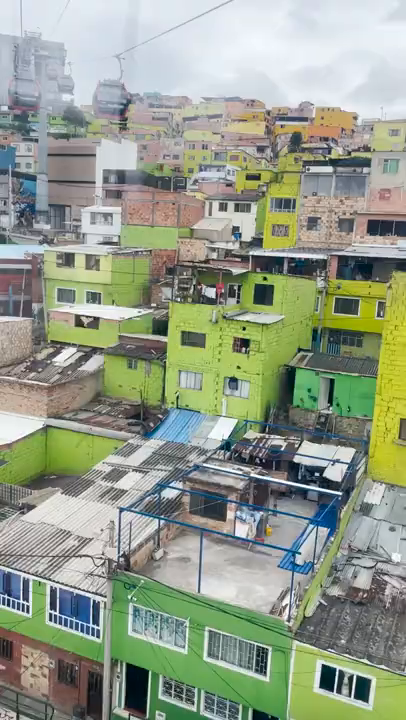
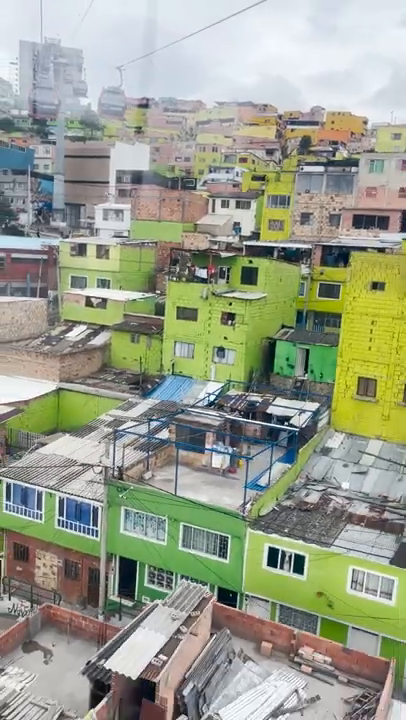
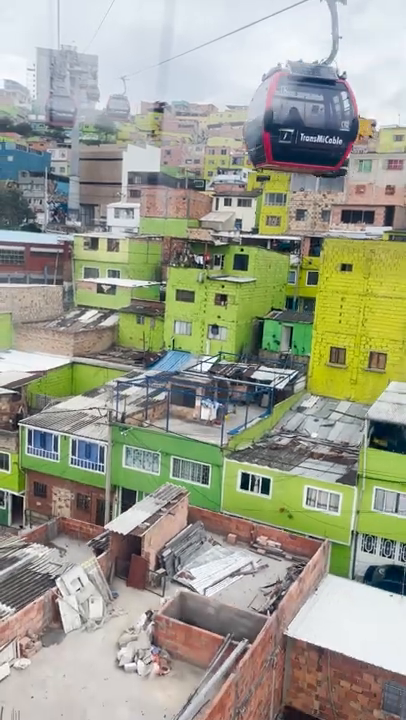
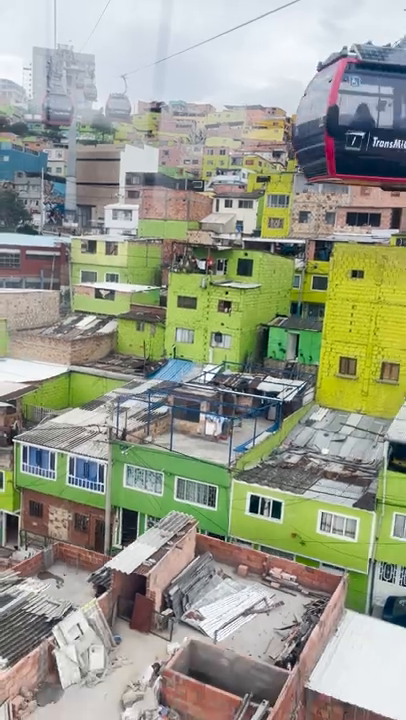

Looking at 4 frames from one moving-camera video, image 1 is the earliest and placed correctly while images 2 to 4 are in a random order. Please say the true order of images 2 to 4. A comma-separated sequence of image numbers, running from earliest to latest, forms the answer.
2, 4, 3
